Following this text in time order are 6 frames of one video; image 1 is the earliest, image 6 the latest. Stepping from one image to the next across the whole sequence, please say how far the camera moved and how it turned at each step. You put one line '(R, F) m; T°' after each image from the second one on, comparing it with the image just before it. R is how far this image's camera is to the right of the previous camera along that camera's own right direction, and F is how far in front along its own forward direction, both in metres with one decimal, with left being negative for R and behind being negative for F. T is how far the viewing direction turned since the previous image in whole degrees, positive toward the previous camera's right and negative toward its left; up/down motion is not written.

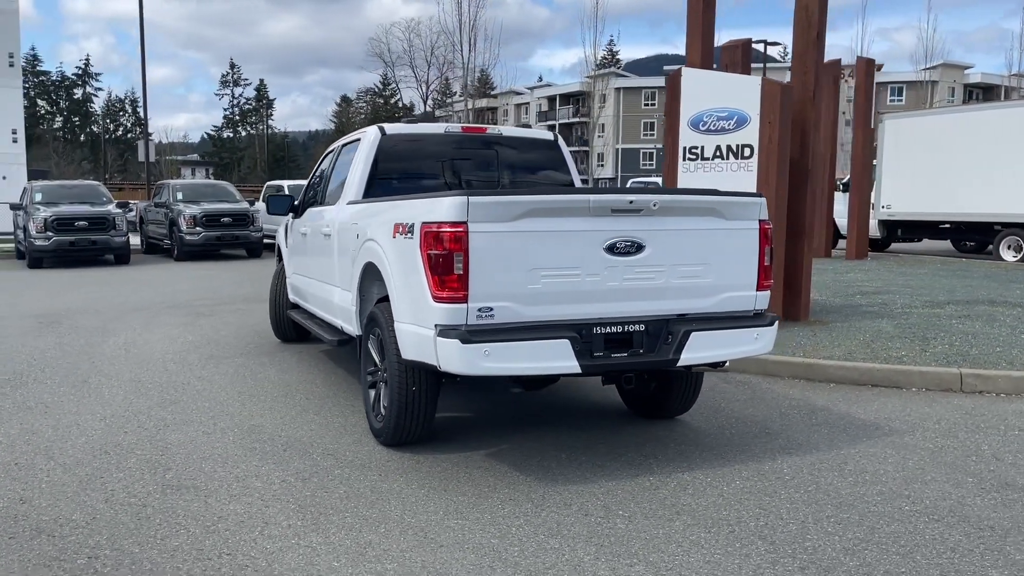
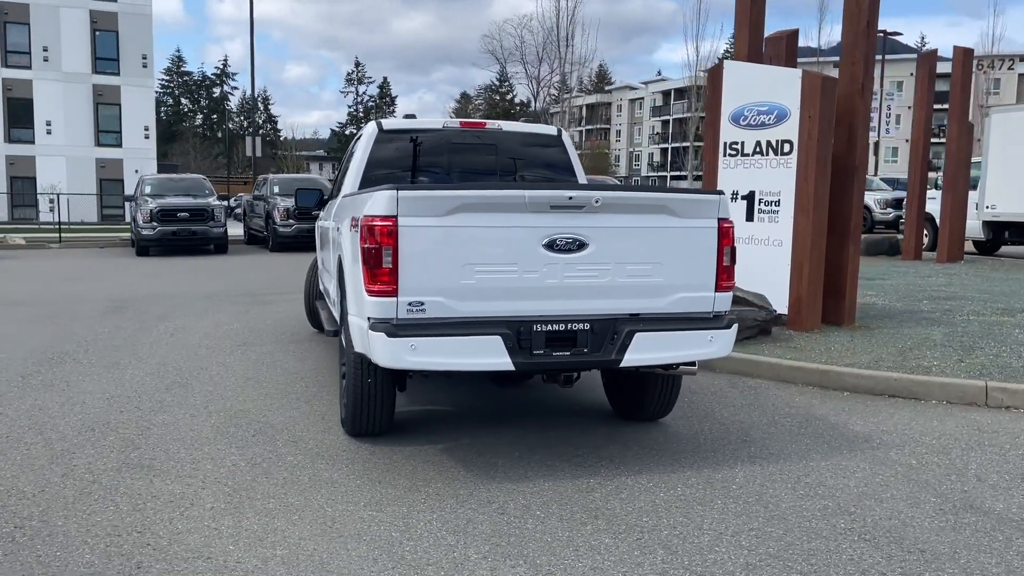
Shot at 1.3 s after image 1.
(+0.9, +0.1) m; -7°
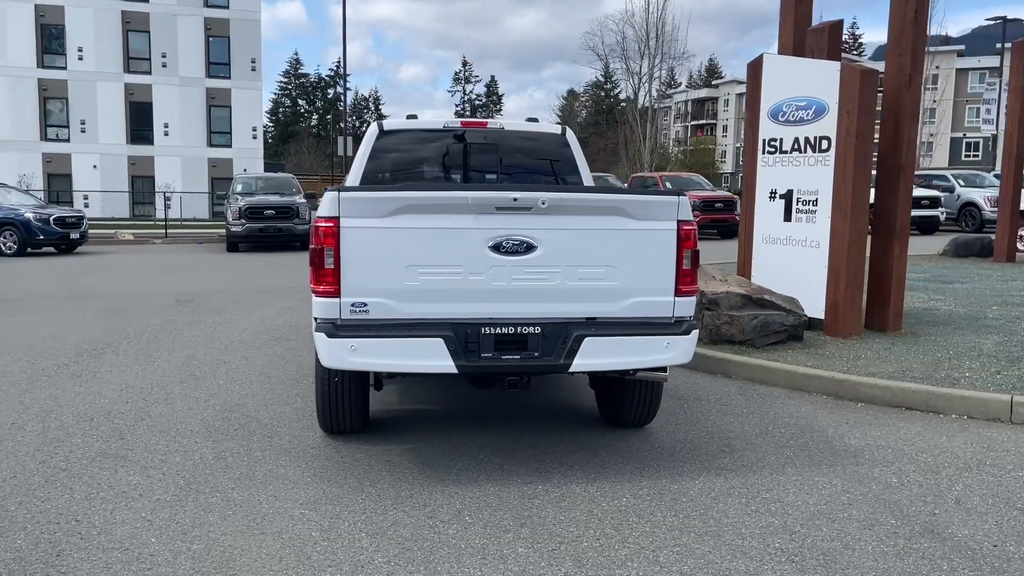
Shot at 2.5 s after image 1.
(+0.8, +0.1) m; -7°
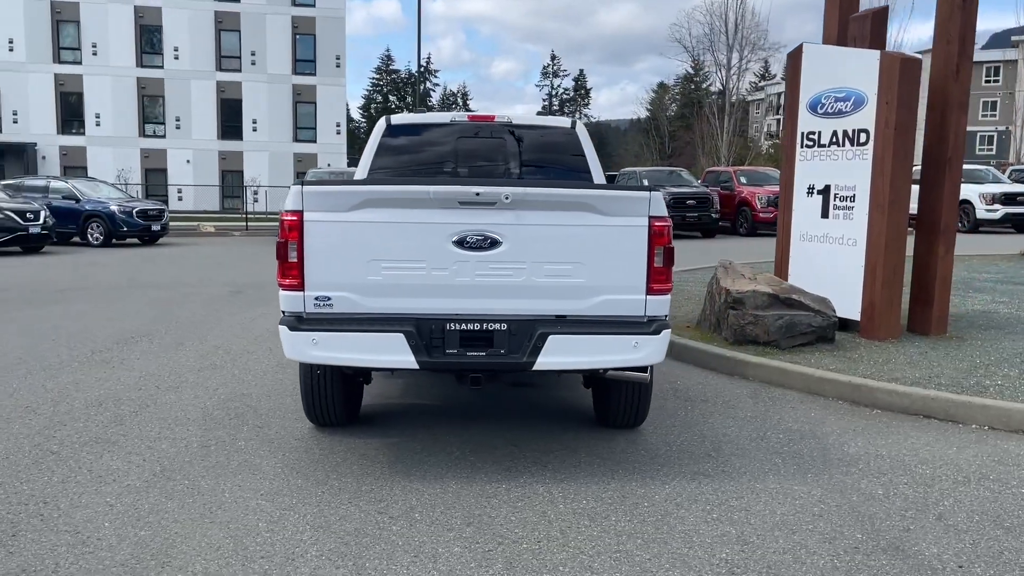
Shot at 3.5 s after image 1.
(+0.6, +0.1) m; -6°
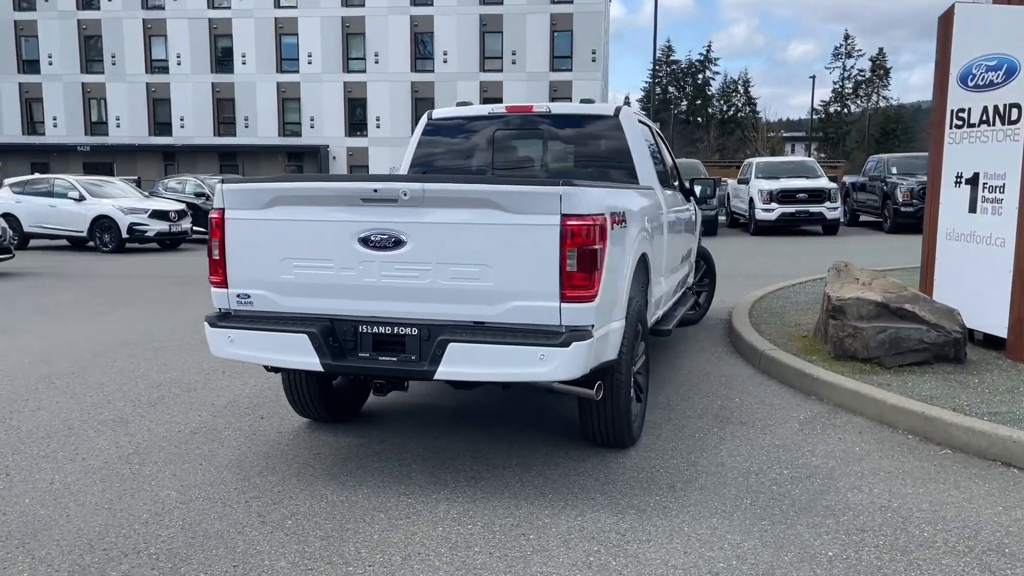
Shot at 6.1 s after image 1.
(+1.7, +0.6) m; -18°
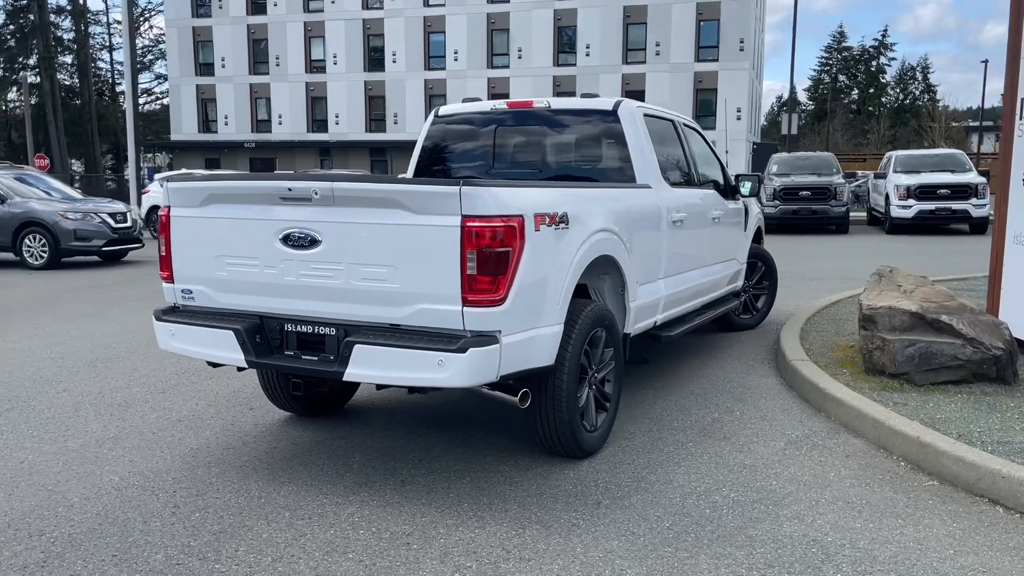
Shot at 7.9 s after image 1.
(+1.1, +0.2) m; -10°
